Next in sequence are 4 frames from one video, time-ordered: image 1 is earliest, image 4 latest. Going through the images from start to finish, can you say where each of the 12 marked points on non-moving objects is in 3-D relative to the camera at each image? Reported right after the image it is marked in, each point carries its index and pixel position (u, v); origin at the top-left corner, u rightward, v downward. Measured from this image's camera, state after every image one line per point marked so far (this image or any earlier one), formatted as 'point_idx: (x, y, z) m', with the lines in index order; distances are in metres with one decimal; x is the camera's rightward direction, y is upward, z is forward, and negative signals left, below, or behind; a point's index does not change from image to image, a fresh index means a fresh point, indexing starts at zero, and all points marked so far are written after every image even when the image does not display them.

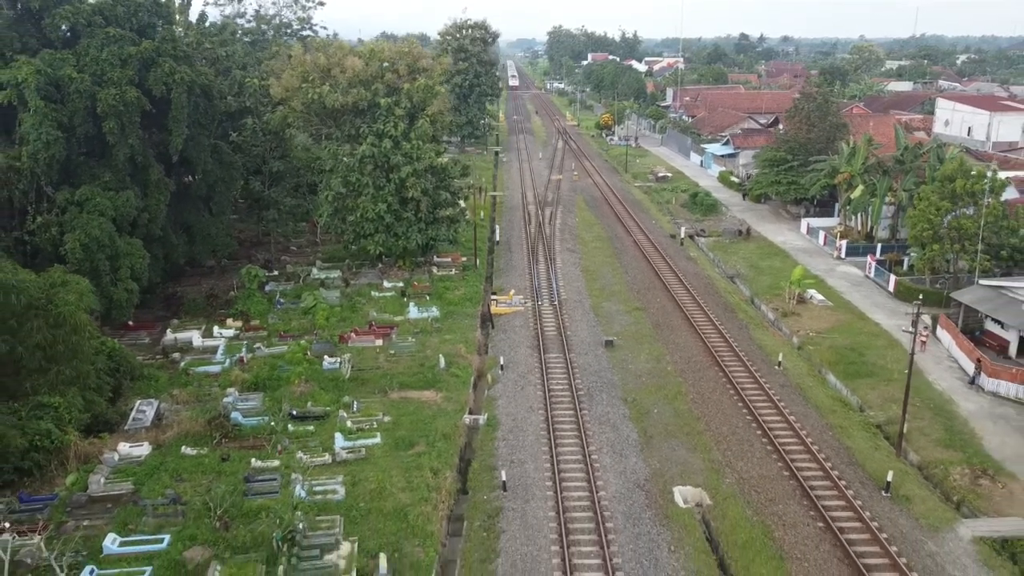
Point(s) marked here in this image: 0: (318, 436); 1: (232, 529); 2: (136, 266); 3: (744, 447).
0: (-2.3, -1.7, +16.0) m
1: (-2.7, -2.3, +13.0) m
2: (-5.4, +0.3, +19.7) m
3: (+2.6, -1.8, +15.3) m
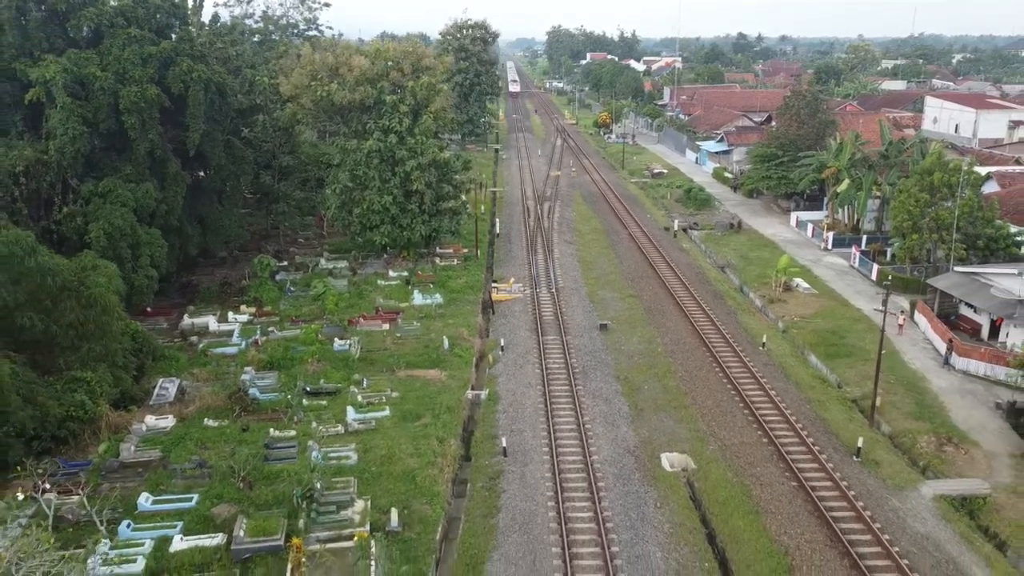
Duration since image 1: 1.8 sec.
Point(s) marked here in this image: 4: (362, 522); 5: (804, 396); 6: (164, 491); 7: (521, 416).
0: (-2.3, -1.5, +17.1) m
1: (-2.7, -2.1, +14.2) m
2: (-5.4, +0.5, +20.8) m
3: (+2.6, -1.6, +16.5) m
4: (-1.4, -2.2, +13.1) m
5: (+3.7, -1.4, +17.6) m
6: (-3.6, -2.1, +14.2) m
7: (+0.1, -1.6, +16.7) m
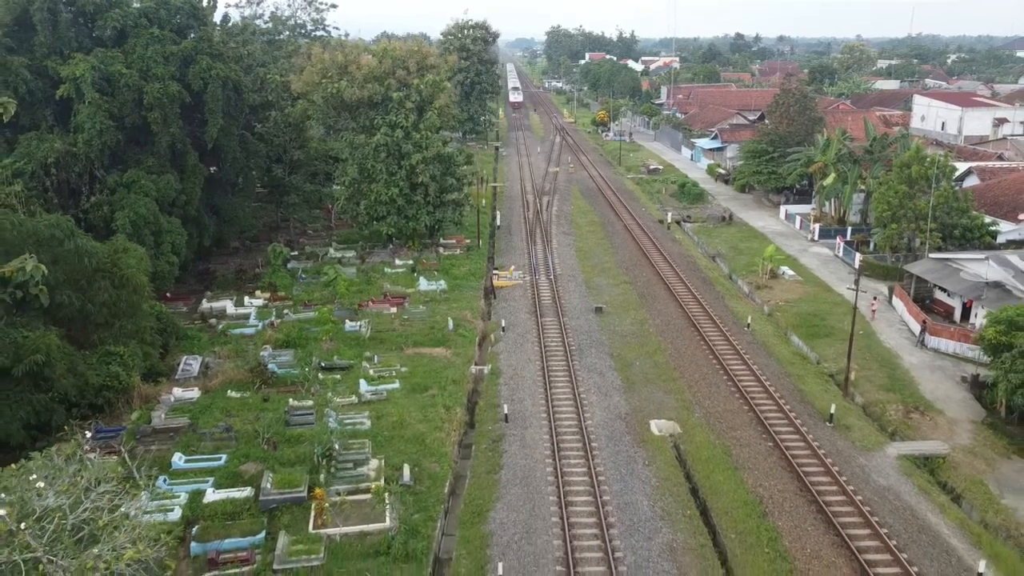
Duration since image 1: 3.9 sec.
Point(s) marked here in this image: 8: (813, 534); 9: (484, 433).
0: (-2.3, -1.3, +18.5) m
1: (-2.6, -1.8, +15.5) m
2: (-5.4, +0.8, +22.2) m
3: (+2.6, -1.3, +17.8) m
4: (-1.4, -2.0, +14.4) m
5: (+3.8, -1.1, +18.9) m
6: (-3.6, -1.9, +15.5) m
7: (+0.1, -1.3, +18.1) m
8: (+2.8, -2.3, +12.6) m
9: (-0.3, -1.7, +16.3) m
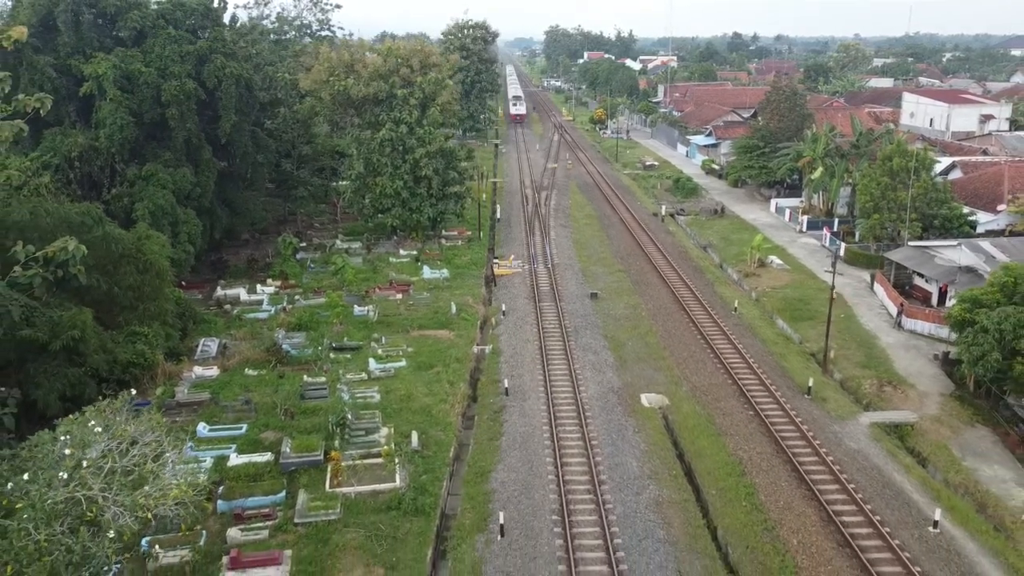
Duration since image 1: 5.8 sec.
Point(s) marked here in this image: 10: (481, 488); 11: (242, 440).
0: (-2.3, -1.0, +19.7) m
1: (-2.6, -1.6, +16.7) m
2: (-5.4, +1.0, +23.4) m
3: (+2.6, -1.1, +19.0) m
4: (-1.4, -1.8, +15.6) m
5: (+3.7, -0.9, +20.1) m
6: (-3.6, -1.6, +16.7) m
7: (+0.1, -1.1, +19.2) m
8: (+2.8, -2.0, +13.8) m
9: (-0.3, -1.5, +17.4) m
10: (-0.3, -2.1, +14.2) m
11: (-3.1, -1.8, +15.9) m
